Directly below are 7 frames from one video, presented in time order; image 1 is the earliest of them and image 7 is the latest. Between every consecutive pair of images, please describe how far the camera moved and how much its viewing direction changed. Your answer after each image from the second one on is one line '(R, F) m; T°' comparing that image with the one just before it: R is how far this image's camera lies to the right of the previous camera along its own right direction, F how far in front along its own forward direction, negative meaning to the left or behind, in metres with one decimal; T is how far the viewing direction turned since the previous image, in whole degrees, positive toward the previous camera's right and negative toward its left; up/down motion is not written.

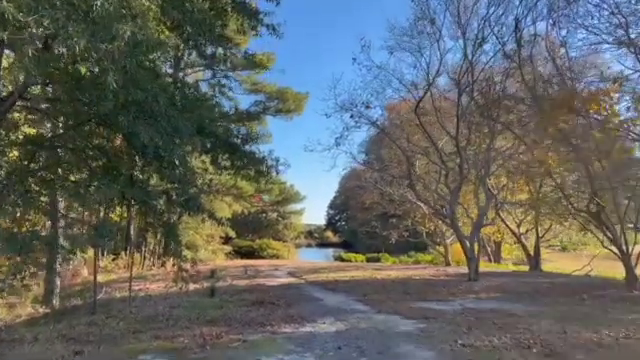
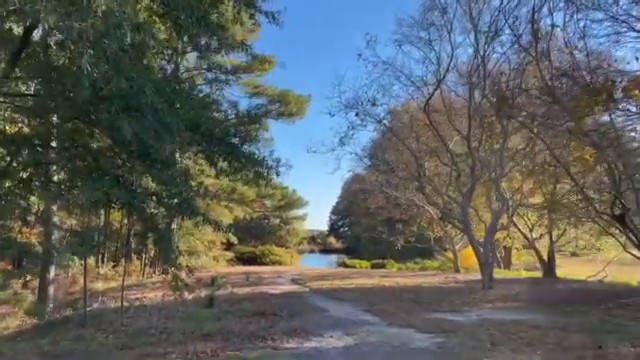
(0.0, +0.9) m; 0°
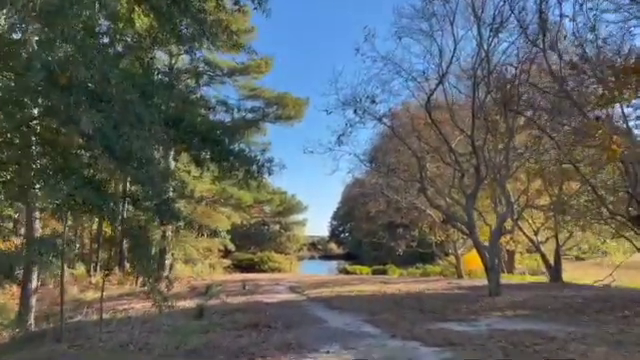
(+0.1, +0.8) m; 0°
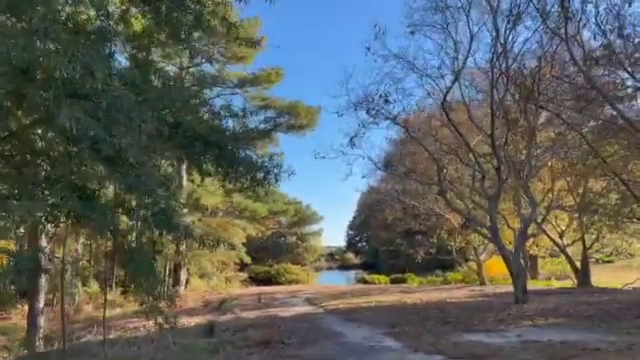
(+0.1, +0.7) m; -1°
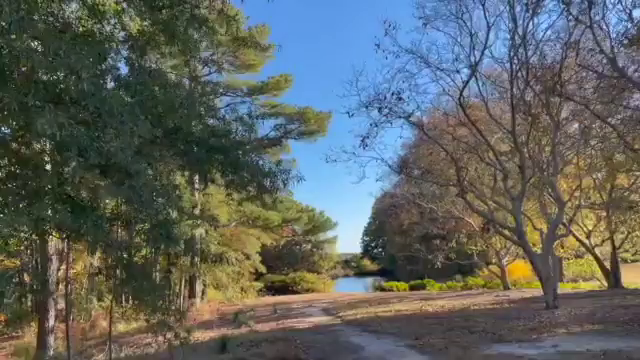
(0.0, +0.6) m; -1°
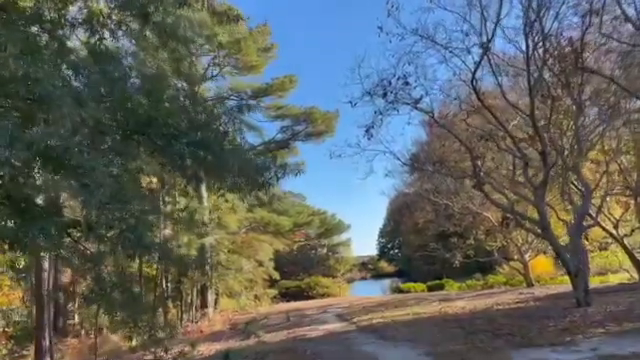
(+0.2, +1.0) m; -1°
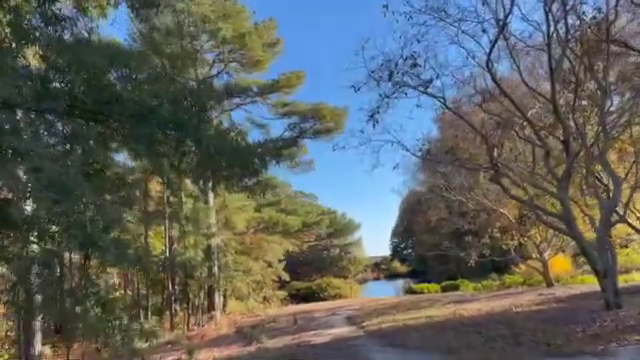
(+0.2, +1.0) m; -1°
